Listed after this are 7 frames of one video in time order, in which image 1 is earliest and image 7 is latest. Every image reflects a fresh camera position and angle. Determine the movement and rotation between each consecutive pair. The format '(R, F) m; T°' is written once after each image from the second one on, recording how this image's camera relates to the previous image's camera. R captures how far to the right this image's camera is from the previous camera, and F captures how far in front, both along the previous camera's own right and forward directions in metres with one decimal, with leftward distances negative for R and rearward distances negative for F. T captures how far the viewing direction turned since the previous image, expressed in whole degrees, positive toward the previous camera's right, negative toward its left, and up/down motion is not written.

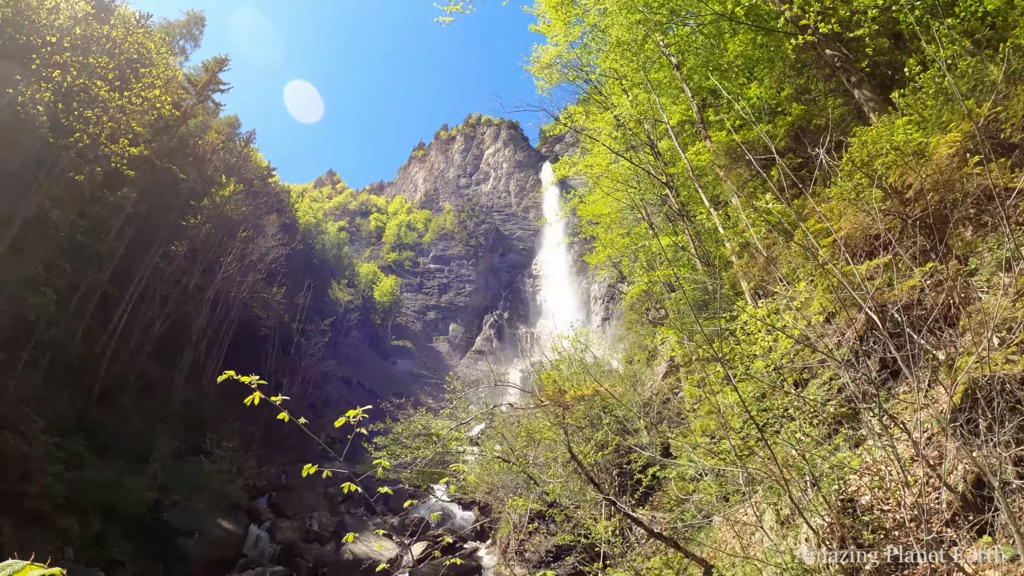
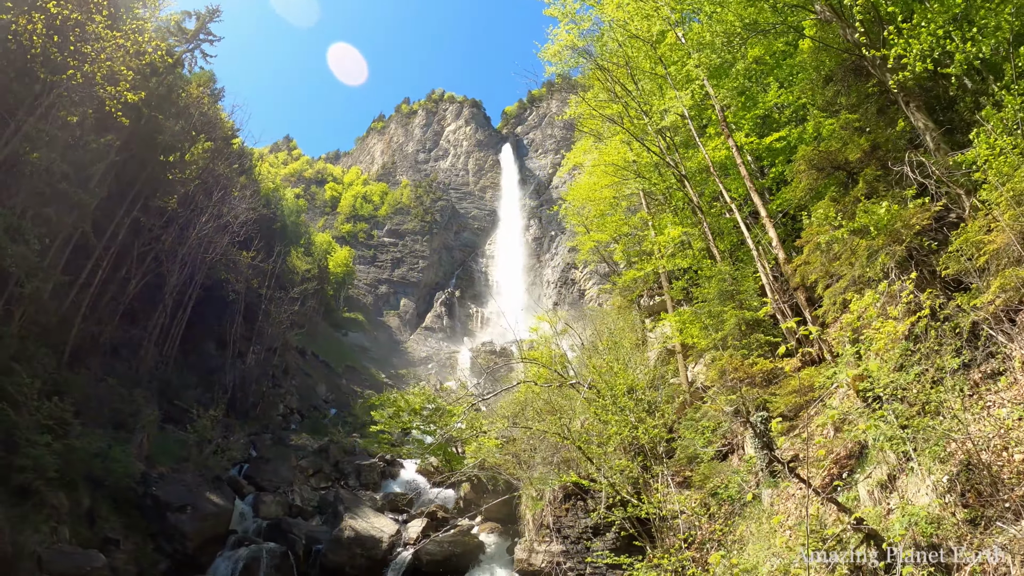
(-1.8, 0.0) m; +7°
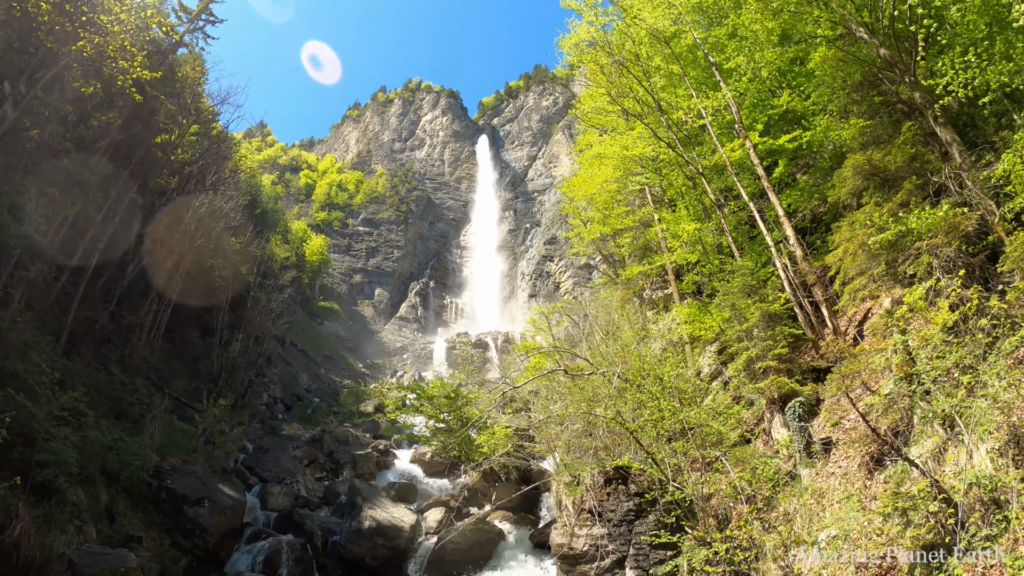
(-1.3, -0.1) m; +4°
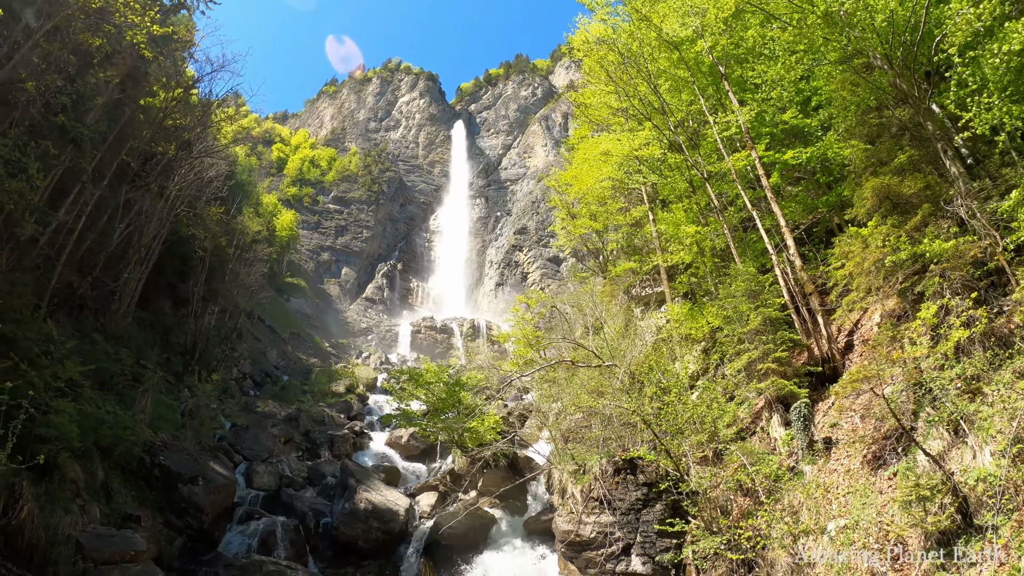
(-1.1, -0.1) m; +4°
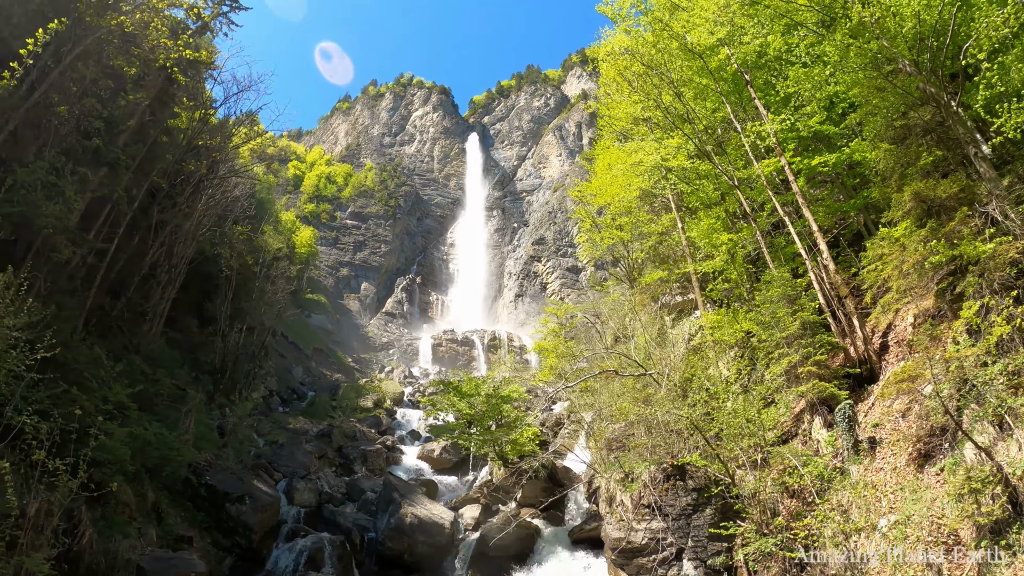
(-0.5, -0.1) m; -2°
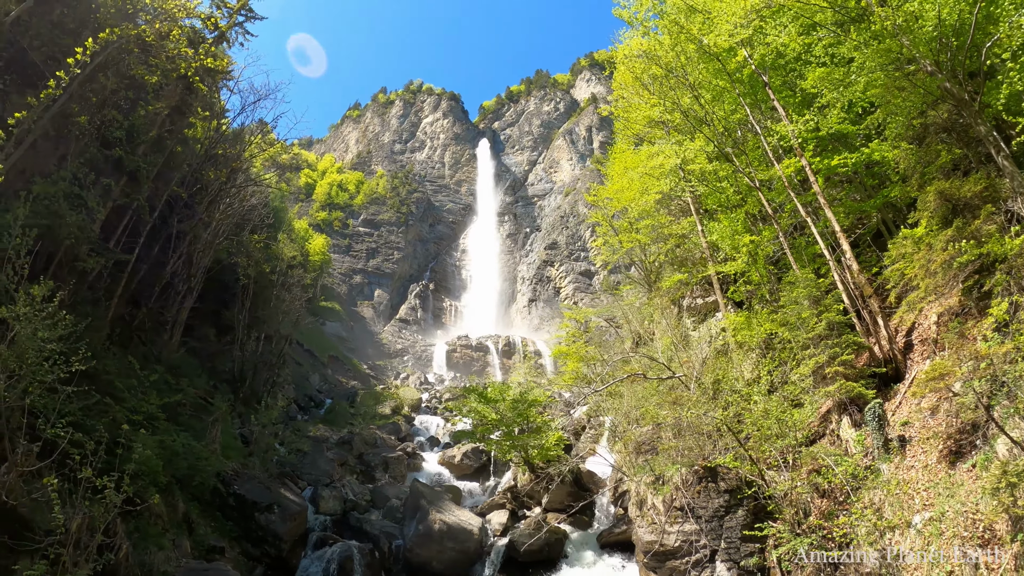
(-0.3, 0.0) m; -1°
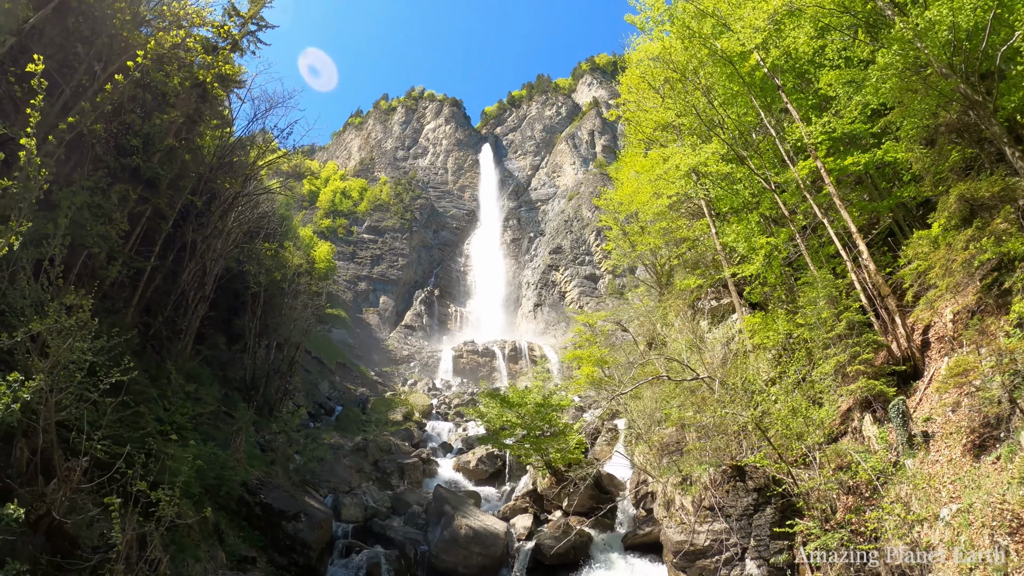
(-0.4, -0.1) m; 0°
